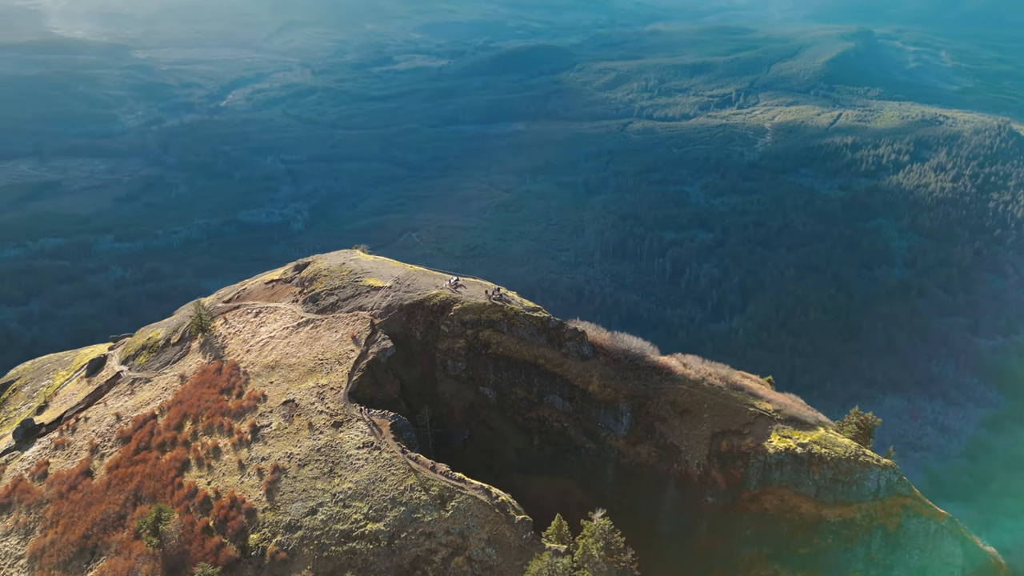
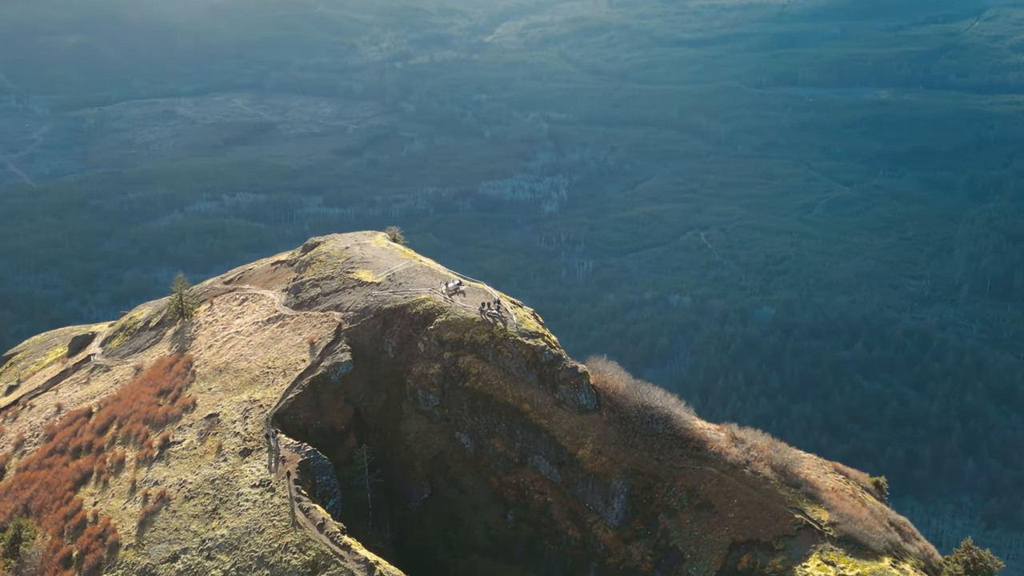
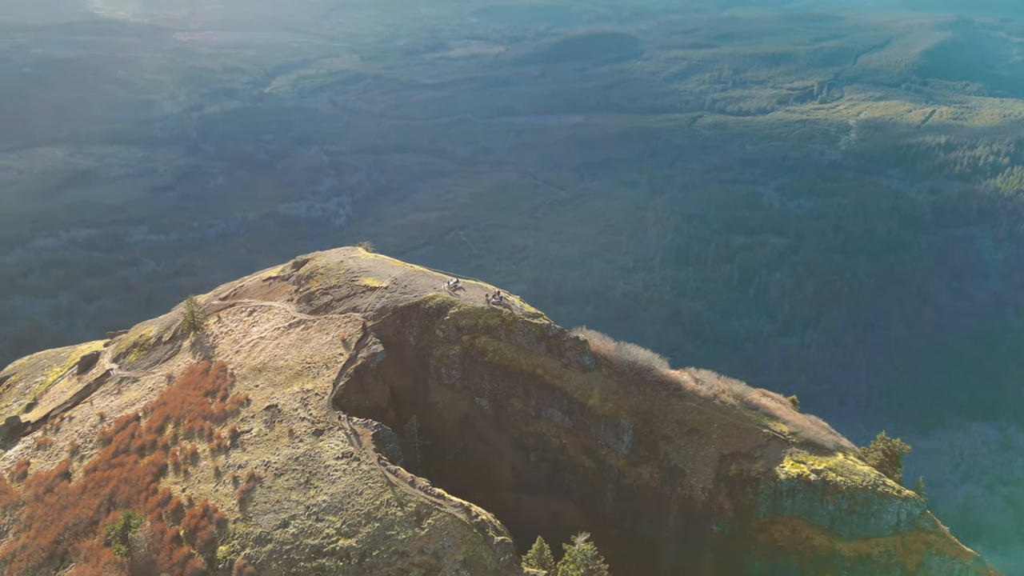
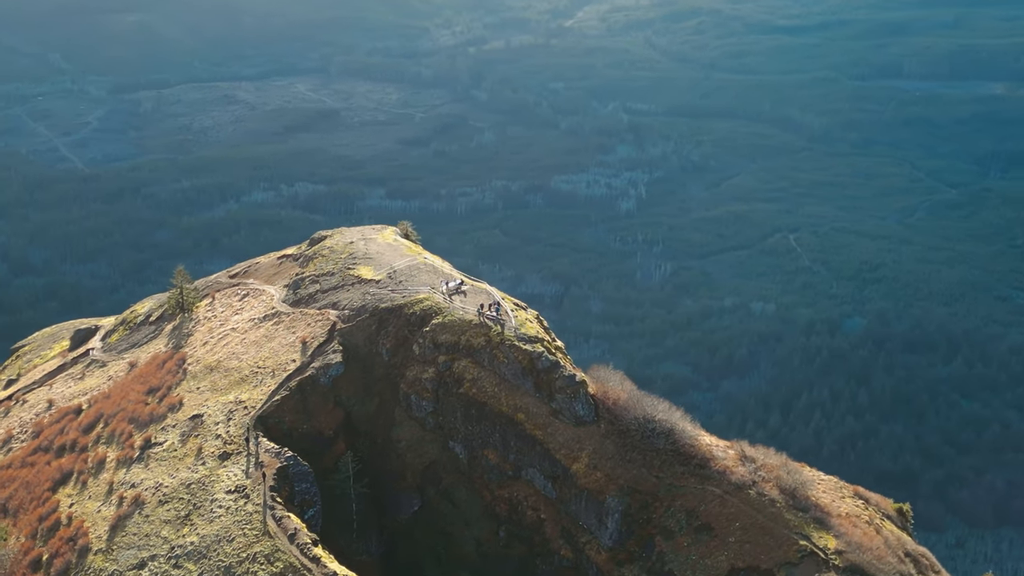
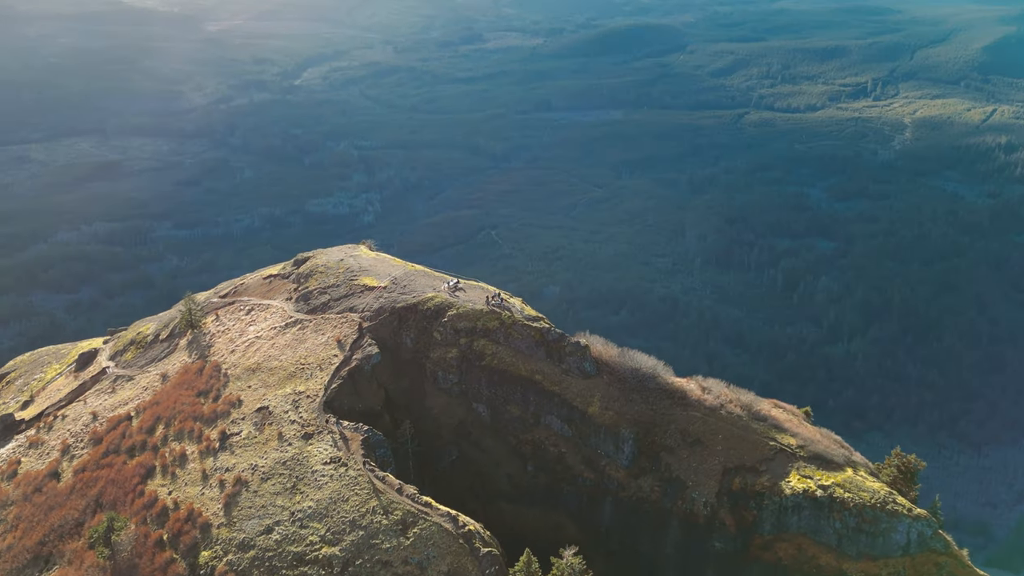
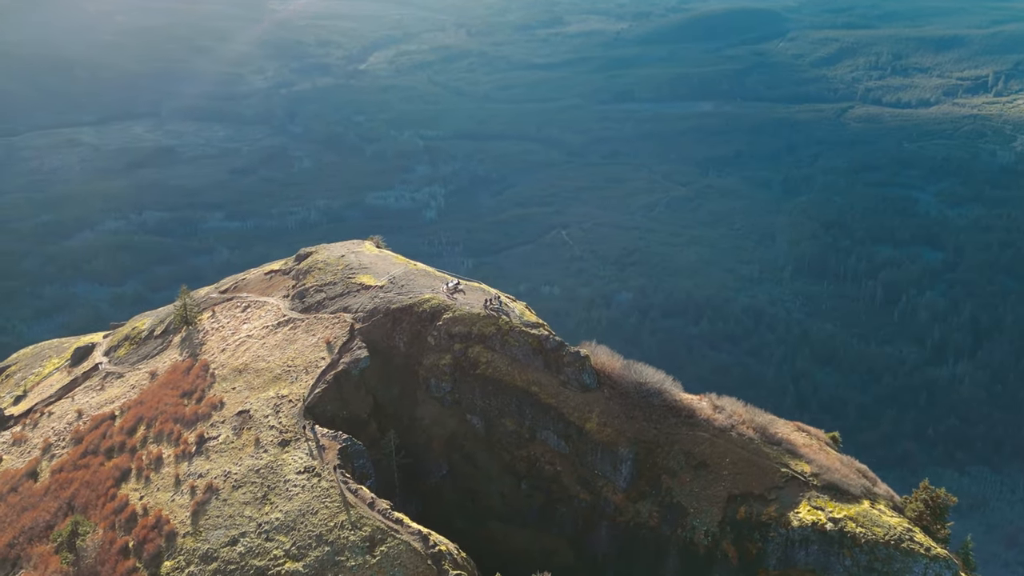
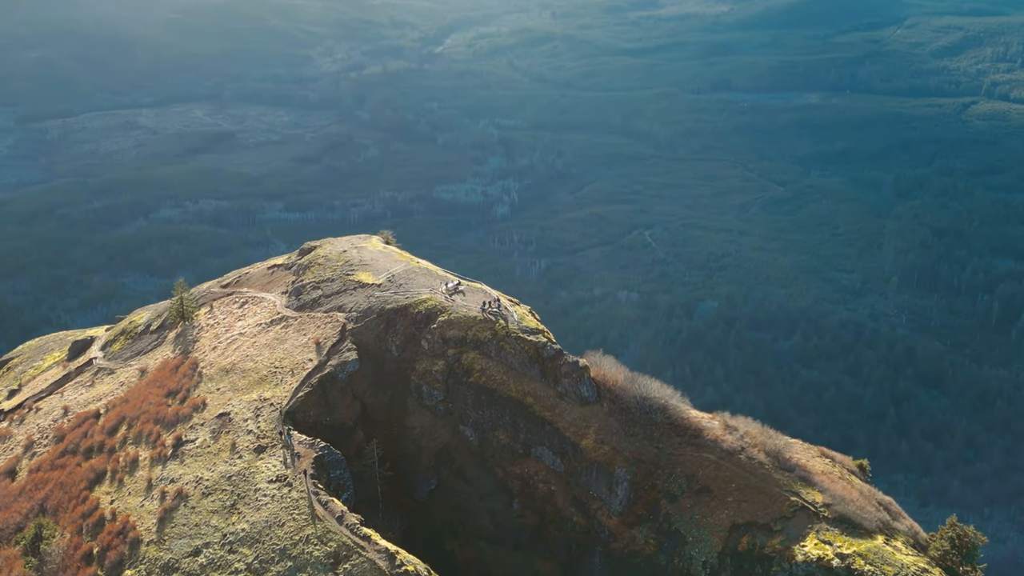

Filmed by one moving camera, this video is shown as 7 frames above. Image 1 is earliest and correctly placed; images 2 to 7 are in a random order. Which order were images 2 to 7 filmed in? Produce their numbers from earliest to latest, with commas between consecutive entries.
3, 5, 6, 7, 2, 4
